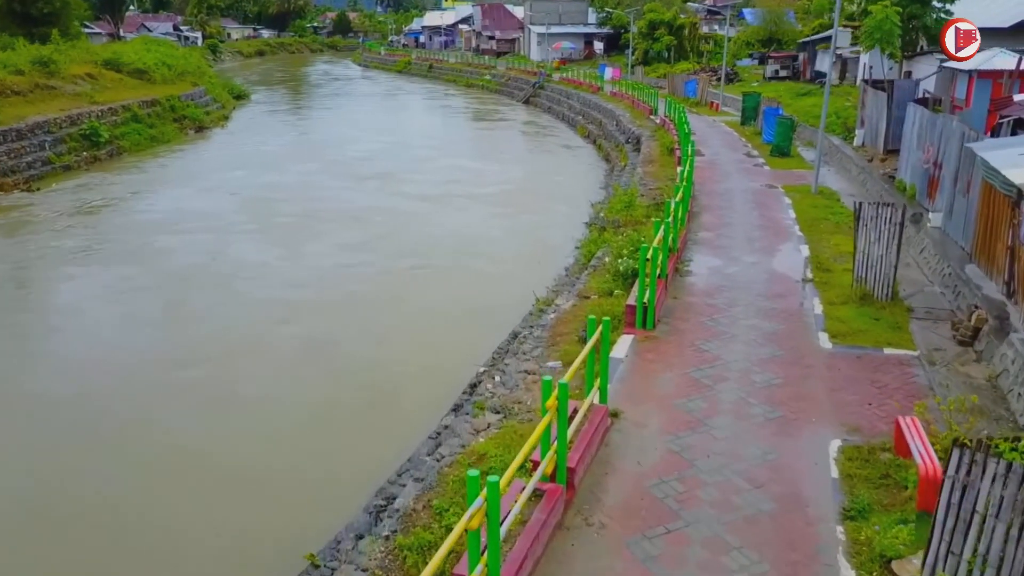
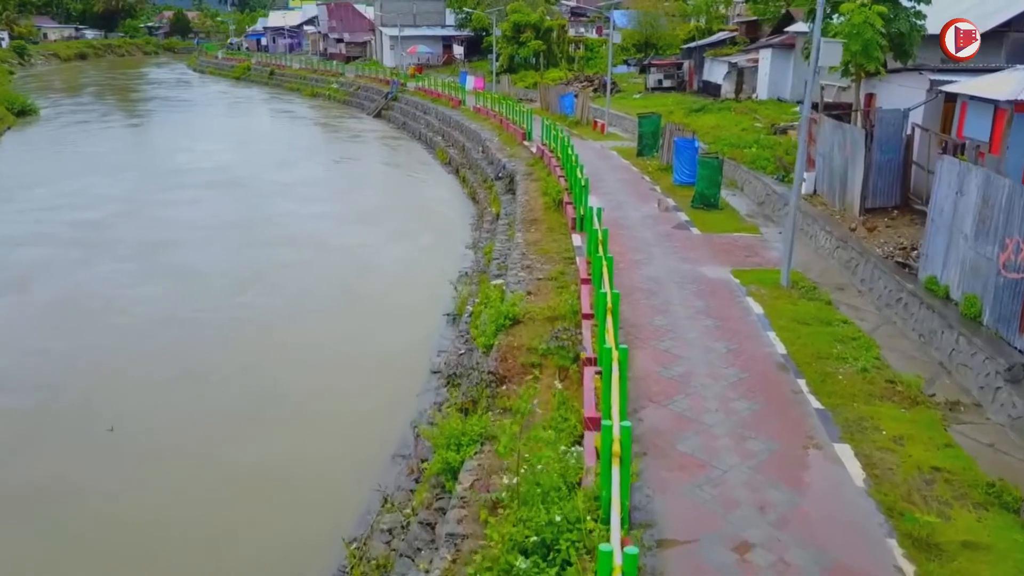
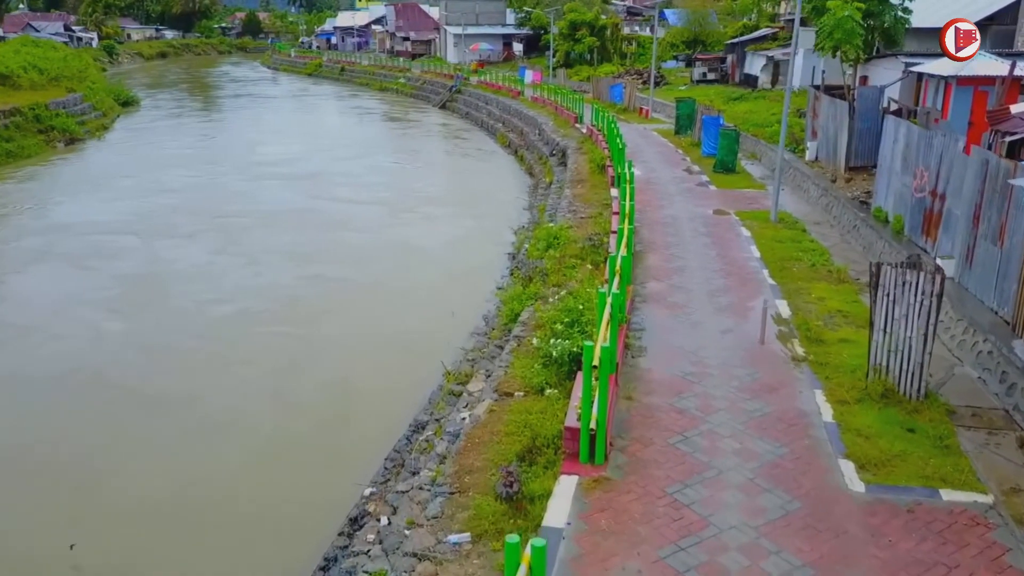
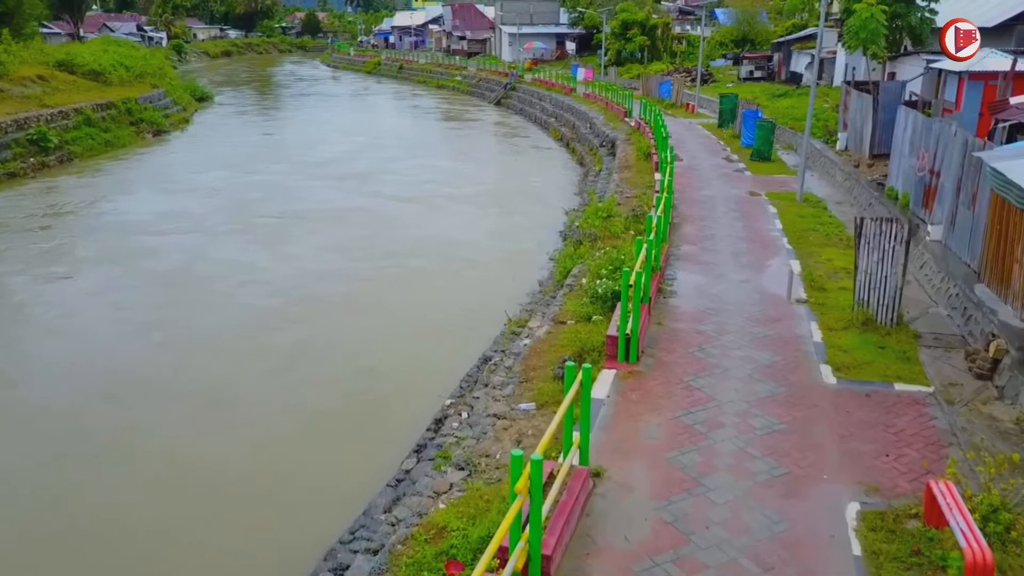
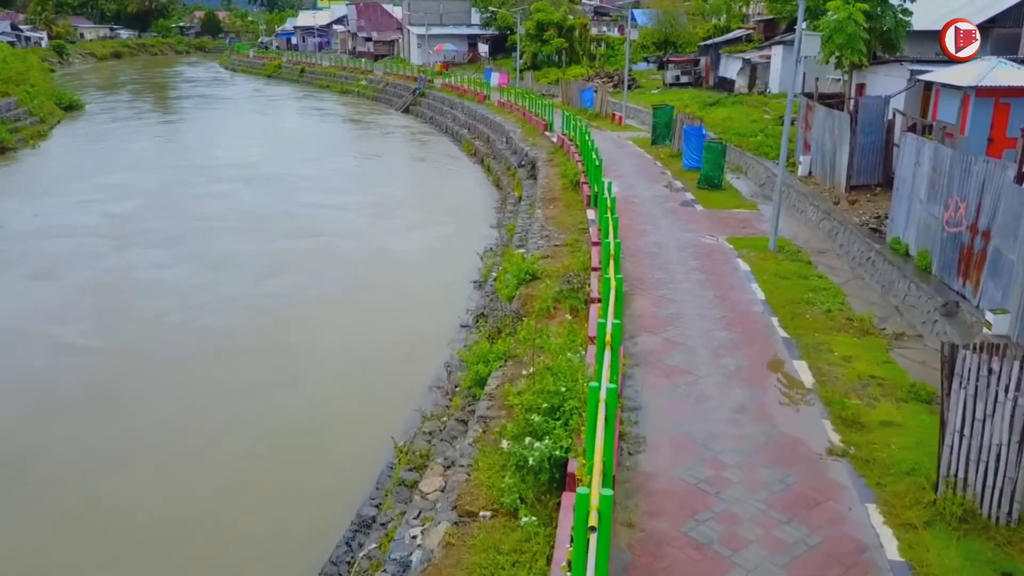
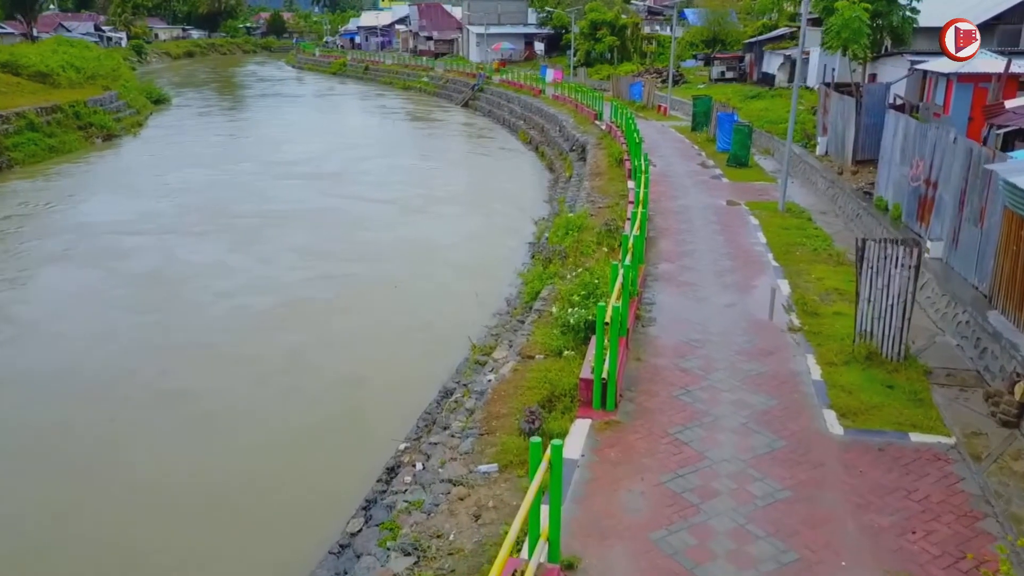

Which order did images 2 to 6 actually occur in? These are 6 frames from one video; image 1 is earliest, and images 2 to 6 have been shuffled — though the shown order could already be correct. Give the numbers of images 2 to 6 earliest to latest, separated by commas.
4, 6, 3, 5, 2
